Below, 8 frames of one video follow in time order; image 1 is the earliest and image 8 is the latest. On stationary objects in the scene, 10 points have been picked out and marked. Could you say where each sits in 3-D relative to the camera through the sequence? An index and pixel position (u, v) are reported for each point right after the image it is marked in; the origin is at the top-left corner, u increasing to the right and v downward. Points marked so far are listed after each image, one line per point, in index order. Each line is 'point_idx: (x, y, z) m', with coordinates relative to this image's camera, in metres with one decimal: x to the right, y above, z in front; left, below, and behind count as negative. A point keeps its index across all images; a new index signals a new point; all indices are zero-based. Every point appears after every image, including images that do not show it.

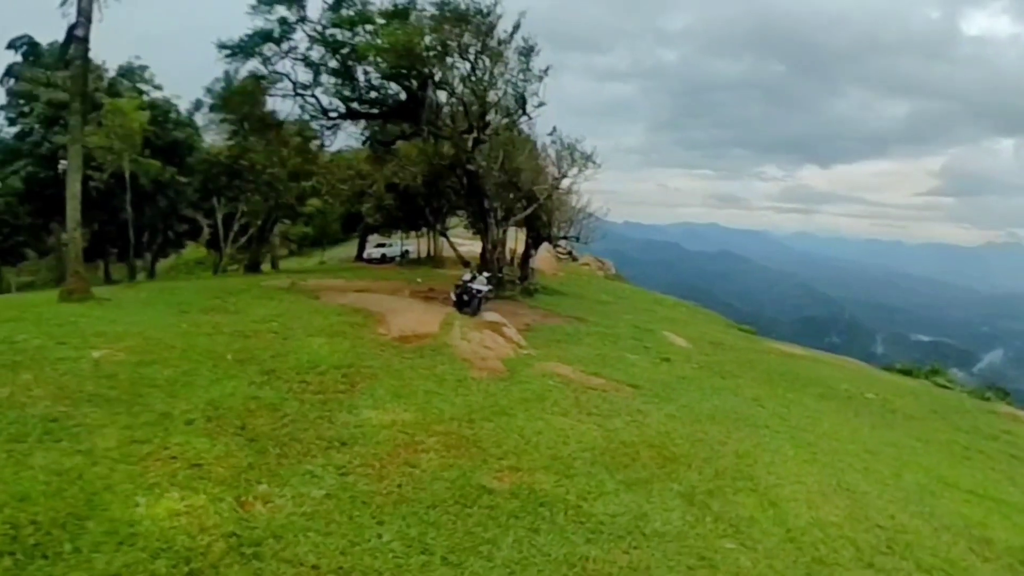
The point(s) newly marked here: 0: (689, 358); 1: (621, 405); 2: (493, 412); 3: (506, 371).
0: (+5.3, -1.9, +19.2) m
1: (+1.7, -1.9, +10.5) m
2: (-0.3, -1.8, +9.2) m
3: (-0.1, -1.6, +12.5) m
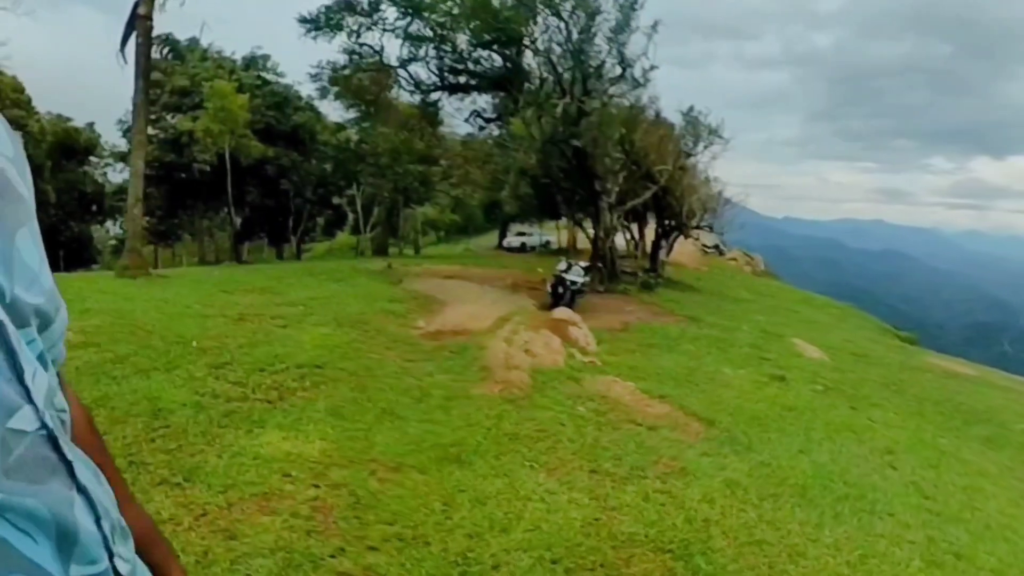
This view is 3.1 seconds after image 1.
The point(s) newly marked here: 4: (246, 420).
0: (+6.9, -1.9, +14.8) m
1: (+1.5, -1.8, +7.0) m
2: (-0.6, -1.6, +6.3) m
3: (+0.2, -1.4, +9.5) m
4: (-2.9, -1.5, +7.1) m
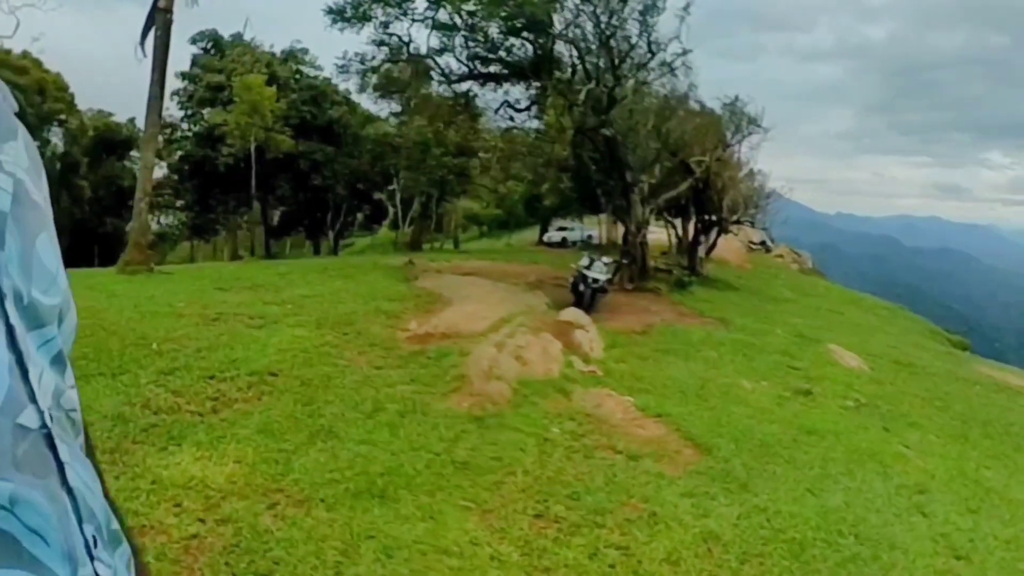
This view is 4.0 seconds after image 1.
0: (+6.9, -2.0, +13.3) m
1: (+1.0, -1.9, +6.0) m
2: (-1.2, -1.7, +5.4) m
3: (-0.1, -1.5, +8.5) m
4: (-3.4, -1.5, +6.3) m
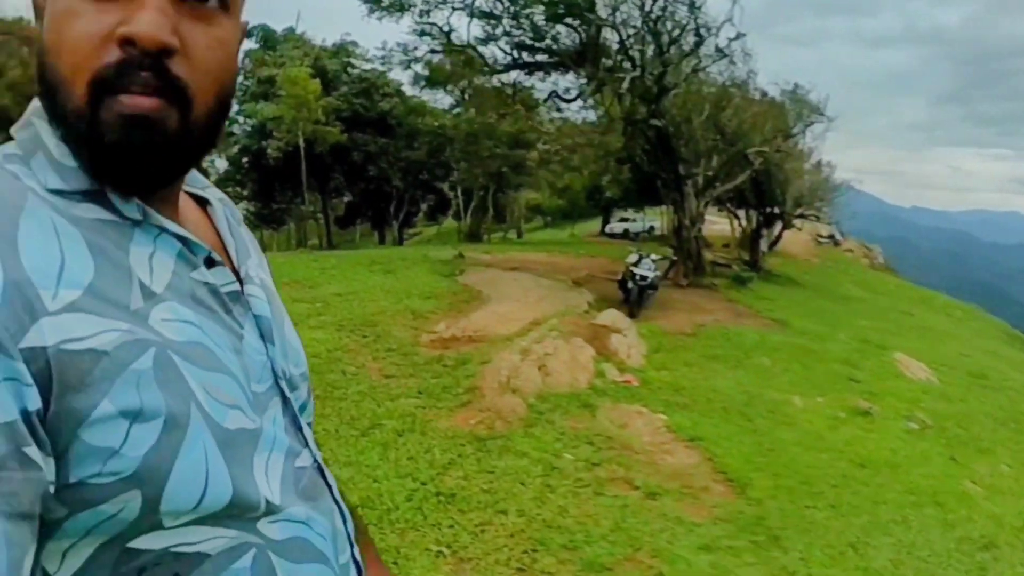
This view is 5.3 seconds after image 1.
0: (+7.5, -2.2, +12.0) m
1: (+1.0, -2.0, +5.3) m
2: (-1.3, -1.8, +4.9) m
3: (+0.1, -1.6, +7.8) m
4: (-3.4, -1.5, +6.0) m
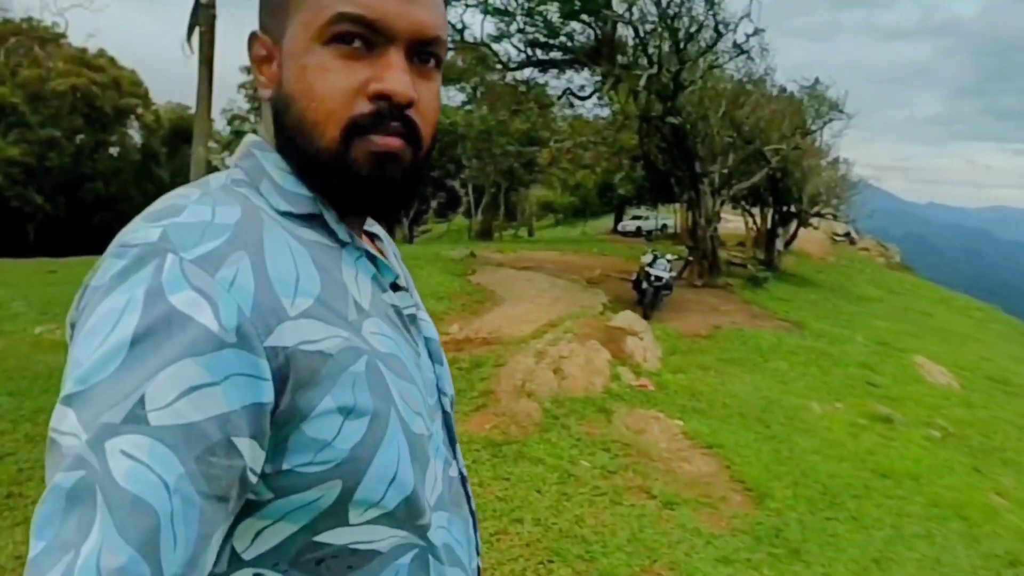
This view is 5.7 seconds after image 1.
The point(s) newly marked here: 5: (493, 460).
0: (+7.8, -2.2, +11.8) m
1: (+1.1, -2.1, +5.2) m
2: (-1.2, -1.9, +4.8) m
3: (+0.3, -1.6, +7.8) m
4: (-3.3, -1.6, +6.0) m
5: (-0.2, -1.8, +6.5) m
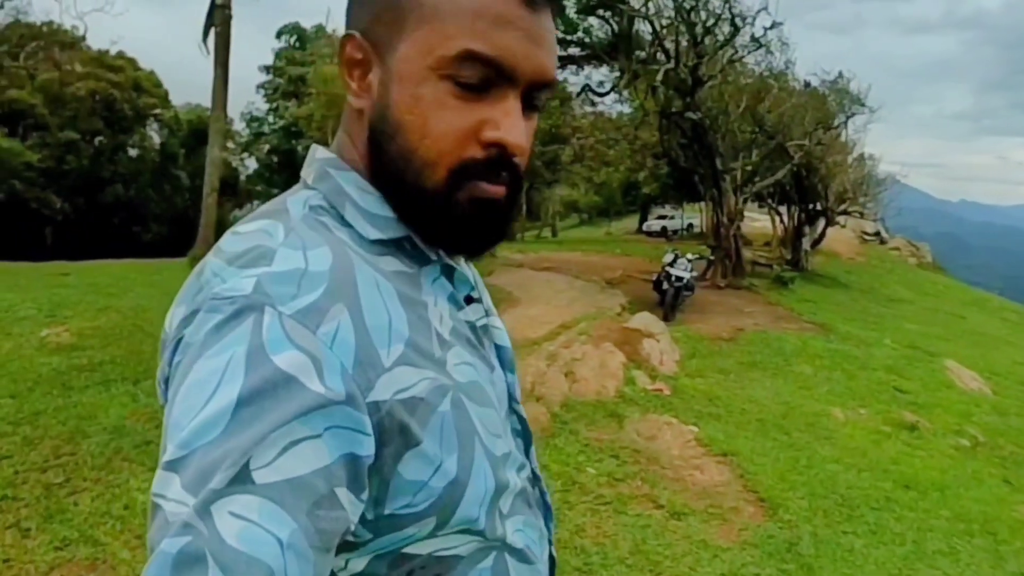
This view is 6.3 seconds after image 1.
0: (+8.0, -2.3, +11.3) m
1: (+1.1, -2.1, +5.0) m
2: (-1.2, -1.9, +4.7) m
3: (+0.4, -1.6, +7.6) m
4: (-3.3, -1.6, +5.9) m
5: (-0.1, -1.8, +6.4) m
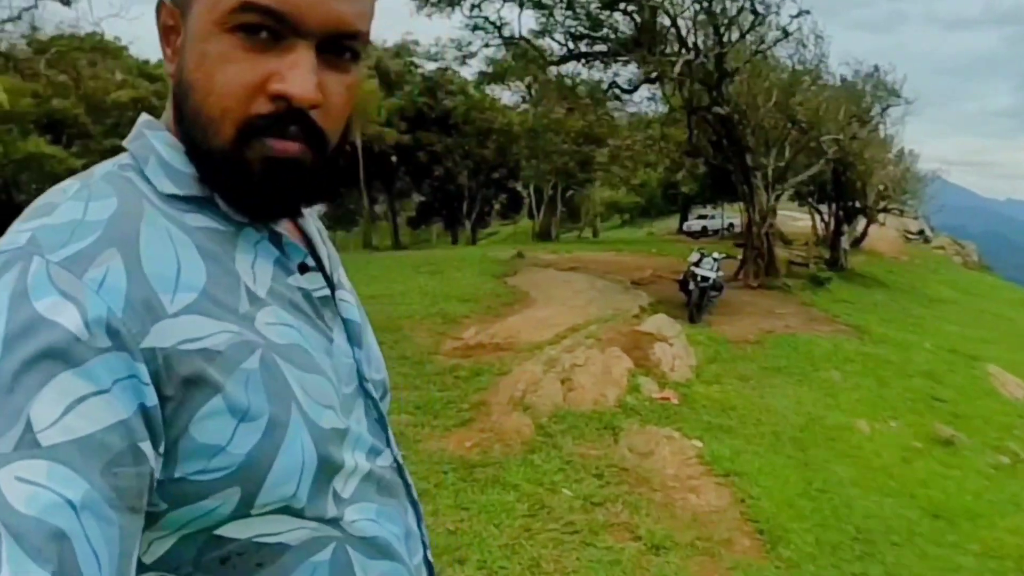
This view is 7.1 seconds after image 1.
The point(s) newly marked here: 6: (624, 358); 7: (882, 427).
0: (+8.0, -2.3, +10.1) m
1: (+0.7, -2.1, +4.3) m
2: (-1.6, -1.9, +4.1) m
3: (+0.1, -1.6, +6.9) m
4: (-3.6, -1.6, +5.5) m
5: (-0.4, -1.8, +5.8) m
6: (+1.6, -1.0, +9.1) m
7: (+5.4, -2.0, +9.2) m
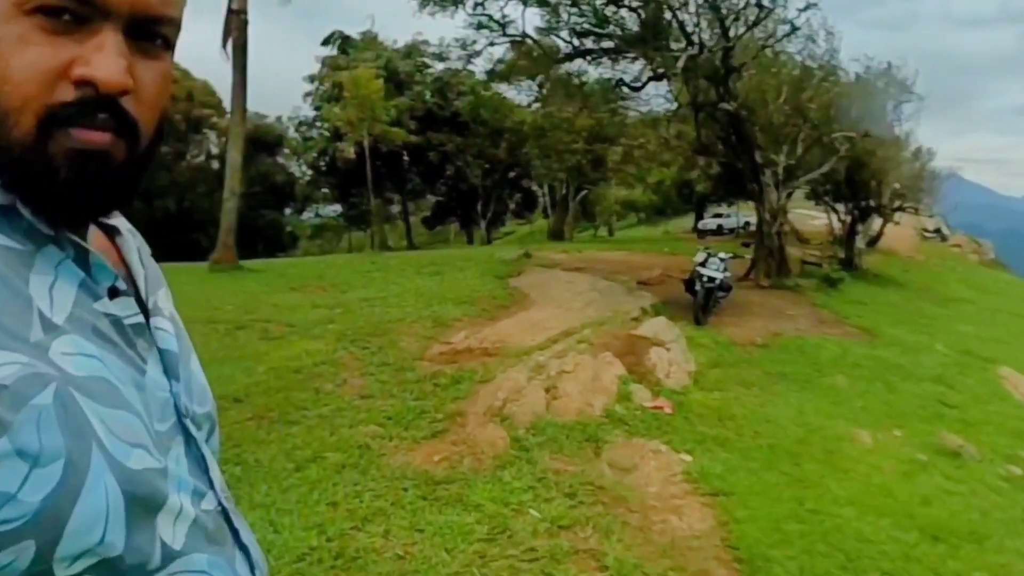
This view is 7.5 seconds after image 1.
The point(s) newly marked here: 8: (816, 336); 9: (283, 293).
0: (+7.8, -2.3, +9.6) m
1: (+0.3, -2.2, +3.9) m
2: (-2.0, -1.9, +3.8) m
3: (-0.2, -1.7, +6.5) m
4: (-3.9, -1.6, +5.2) m
5: (-0.8, -1.8, +5.4) m
6: (+1.3, -1.0, +8.7) m
7: (+5.2, -2.1, +8.7) m
8: (+6.7, -1.1, +14.0) m
9: (-4.9, 0.0, +14.0) m
